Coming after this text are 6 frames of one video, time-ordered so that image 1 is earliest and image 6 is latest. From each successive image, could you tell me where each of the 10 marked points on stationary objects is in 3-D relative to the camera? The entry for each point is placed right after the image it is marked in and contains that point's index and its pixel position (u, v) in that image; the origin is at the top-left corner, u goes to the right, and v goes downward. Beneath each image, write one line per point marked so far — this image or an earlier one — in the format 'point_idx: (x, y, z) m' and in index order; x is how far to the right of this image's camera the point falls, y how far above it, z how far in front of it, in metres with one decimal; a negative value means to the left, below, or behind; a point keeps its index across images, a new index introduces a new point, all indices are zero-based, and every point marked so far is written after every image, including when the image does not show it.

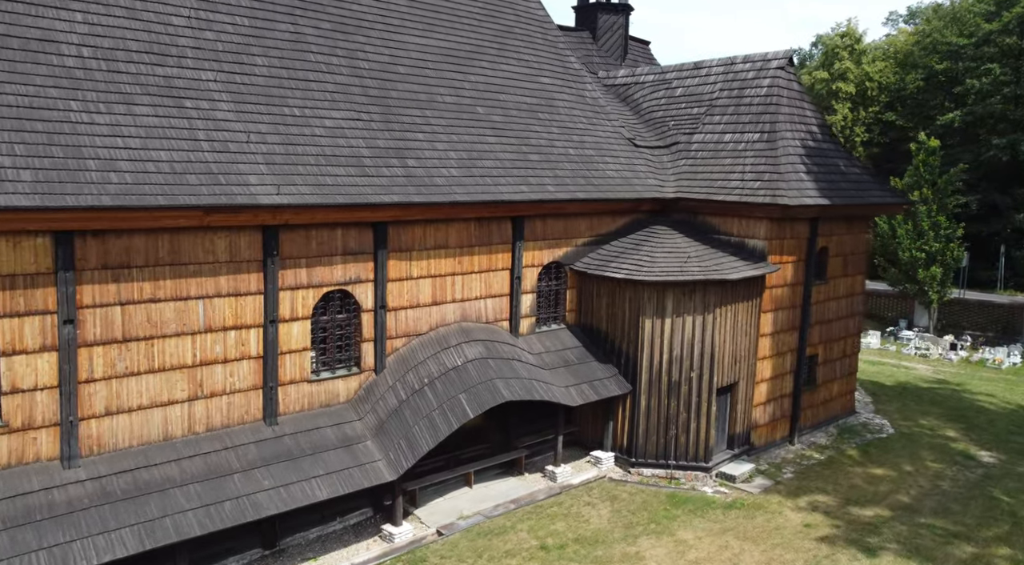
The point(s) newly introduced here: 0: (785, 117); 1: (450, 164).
0: (+6.4, +3.9, +19.6) m
1: (-1.2, +2.3, +15.7) m
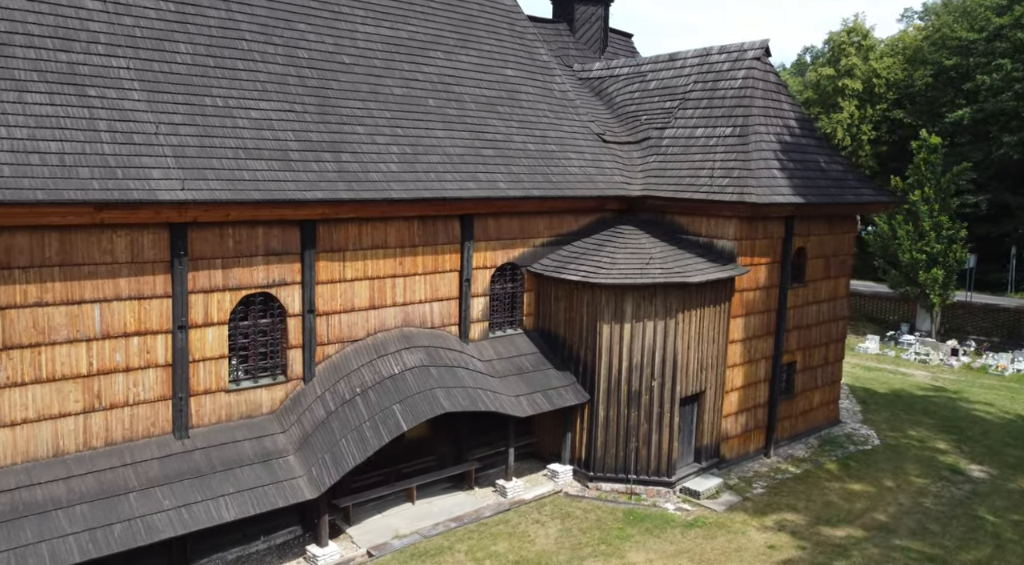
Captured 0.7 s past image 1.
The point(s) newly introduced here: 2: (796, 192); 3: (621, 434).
0: (+5.5, +3.9, +18.5) m
1: (-2.2, +2.2, +14.8) m
2: (+6.0, +1.9, +17.4) m
3: (+2.1, -3.0, +16.3) m
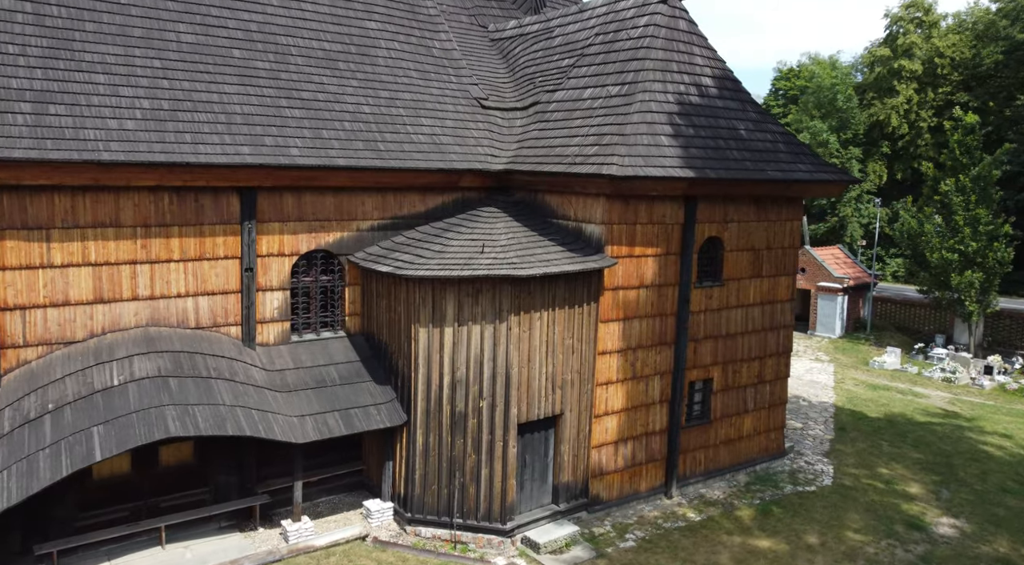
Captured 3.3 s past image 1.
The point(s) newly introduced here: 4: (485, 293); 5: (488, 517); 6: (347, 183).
0: (+2.6, +3.9, +14.7) m
1: (-5.5, +2.4, +11.8) m
2: (+2.9, +2.0, +13.6) m
3: (-1.1, -2.9, +12.9) m
4: (-0.4, -0.2, +12.6) m
5: (-0.4, -3.7, +13.0) m
6: (-2.7, +1.6, +13.5) m
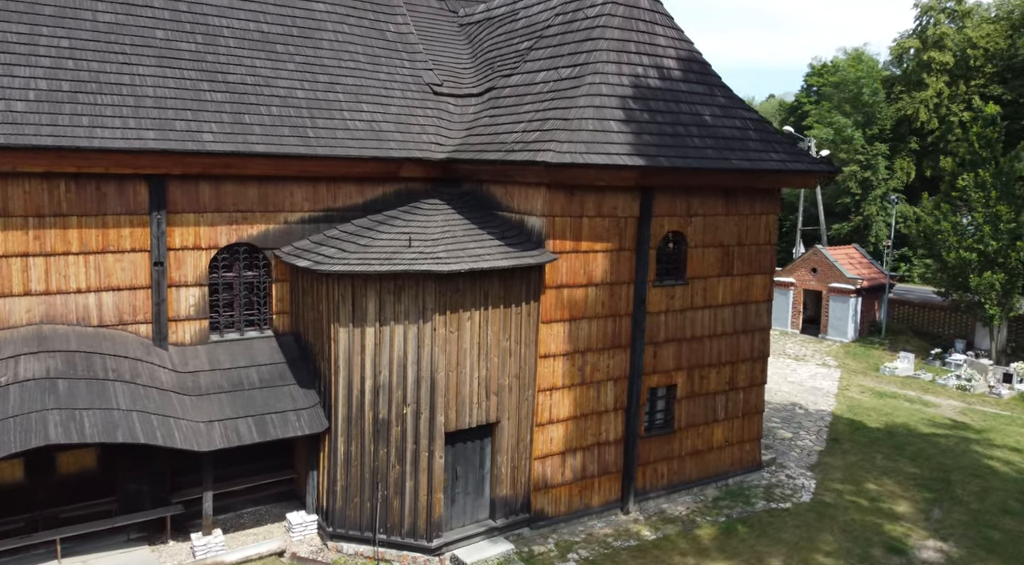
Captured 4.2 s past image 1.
0: (+1.7, +3.9, +13.6) m
1: (-6.5, +2.5, +11.0) m
2: (+1.9, +2.0, +12.5) m
3: (-2.1, -2.8, +12.0) m
4: (-1.5, -0.1, +11.6) m
5: (-1.4, -3.6, +12.0) m
6: (-3.7, +1.7, +12.6) m
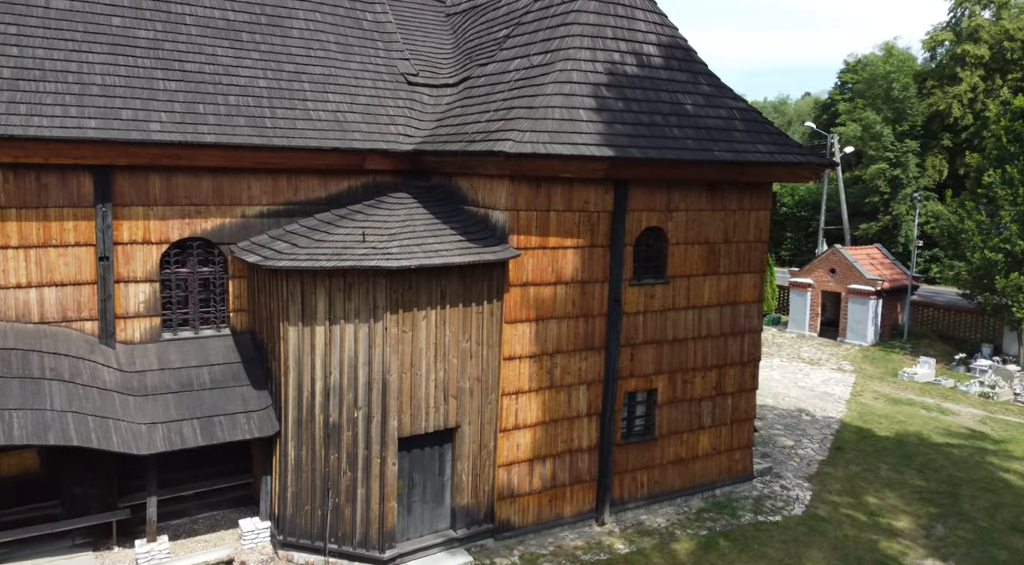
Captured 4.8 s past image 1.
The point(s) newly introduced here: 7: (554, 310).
0: (+1.2, +4.0, +12.9) m
1: (-7.1, +2.5, +10.6) m
2: (+1.4, +2.0, +11.8) m
3: (-2.7, -2.8, +11.4) m
4: (-2.0, -0.1, +11.0) m
5: (-2.0, -3.6, +11.4) m
6: (-4.2, +1.8, +12.1) m
7: (+0.6, -0.4, +12.3) m
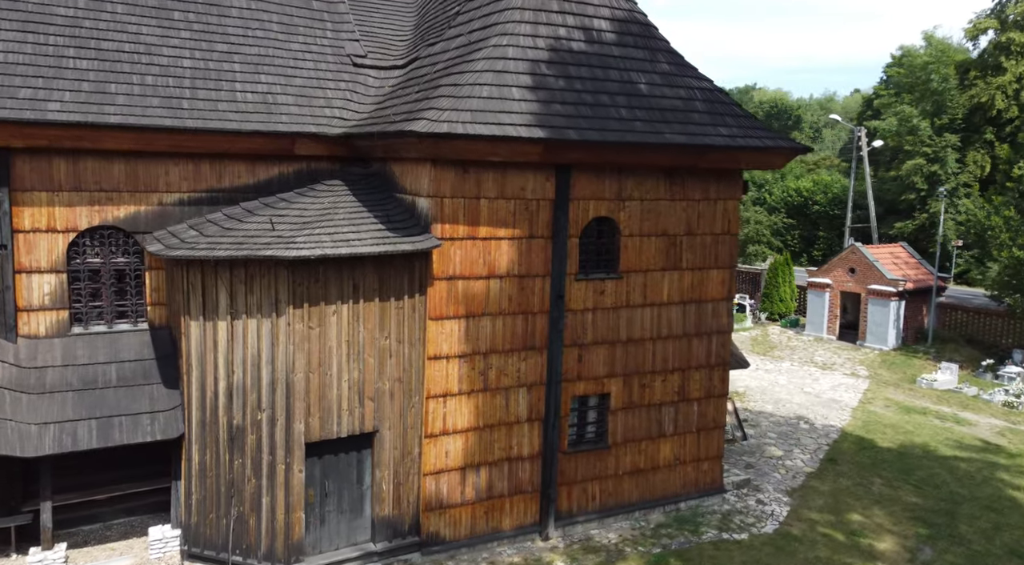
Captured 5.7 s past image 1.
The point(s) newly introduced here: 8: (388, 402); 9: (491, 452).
0: (+0.3, +4.1, +11.9) m
1: (-8.1, +2.7, +10.0) m
2: (+0.4, +2.1, +10.7) m
3: (-3.8, -2.7, +10.6) m
4: (-3.1, +0.1, +10.2) m
5: (-3.0, -3.5, +10.5) m
6: (-5.2, +1.9, +11.3) m
7: (-0.3, -0.3, +11.3) m
8: (-1.6, -1.6, +10.8) m
9: (-0.3, -2.4, +11.7) m
